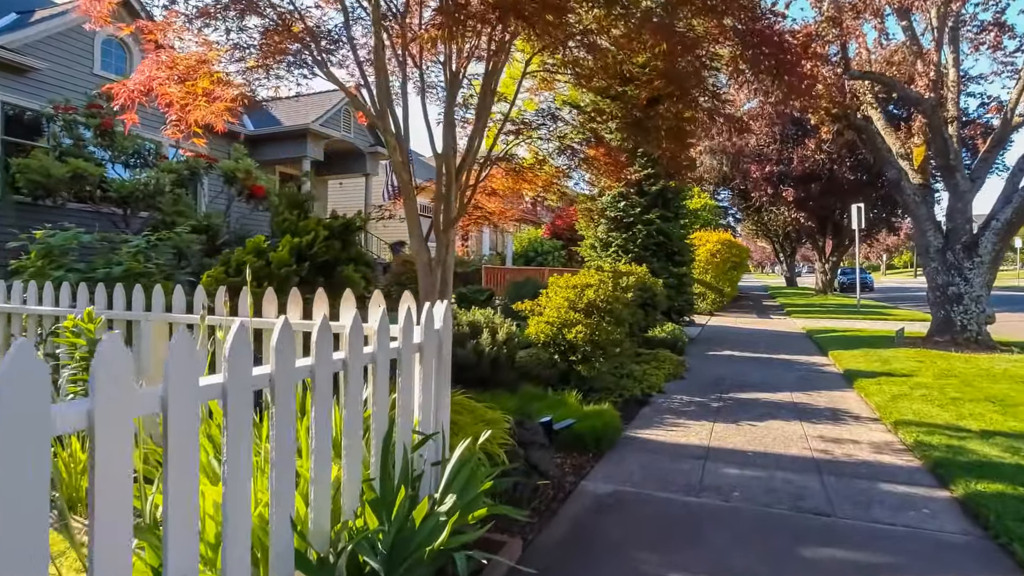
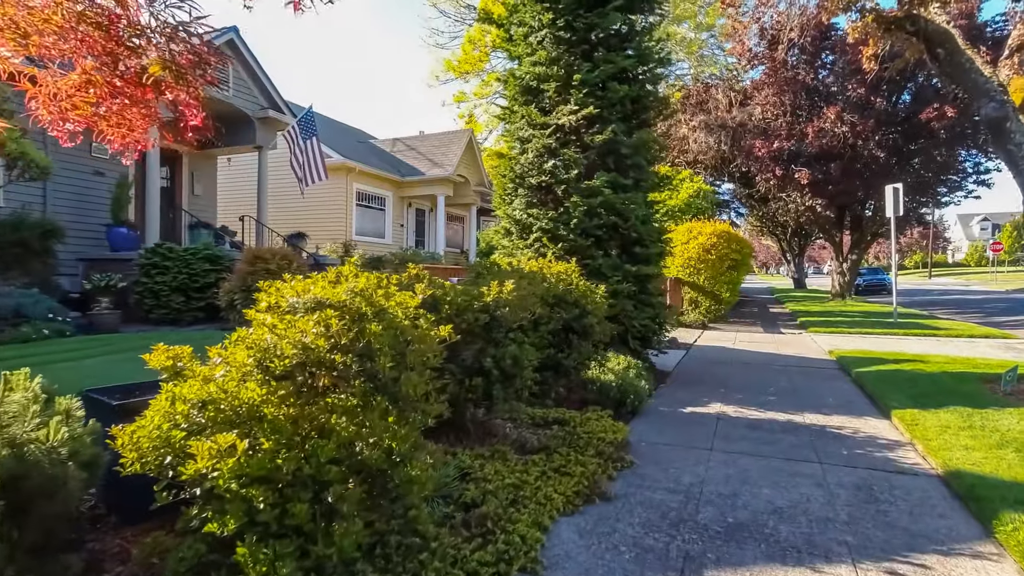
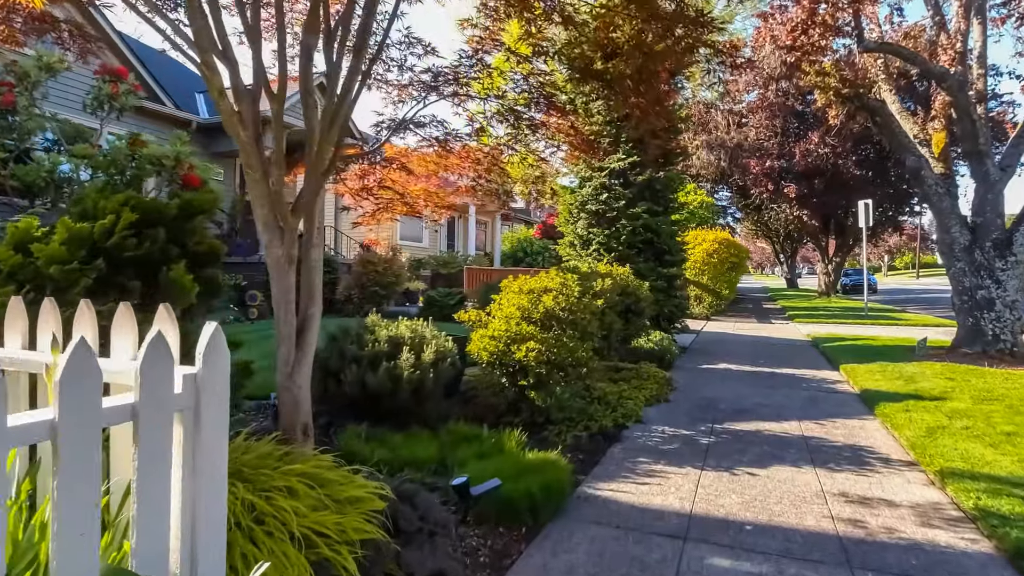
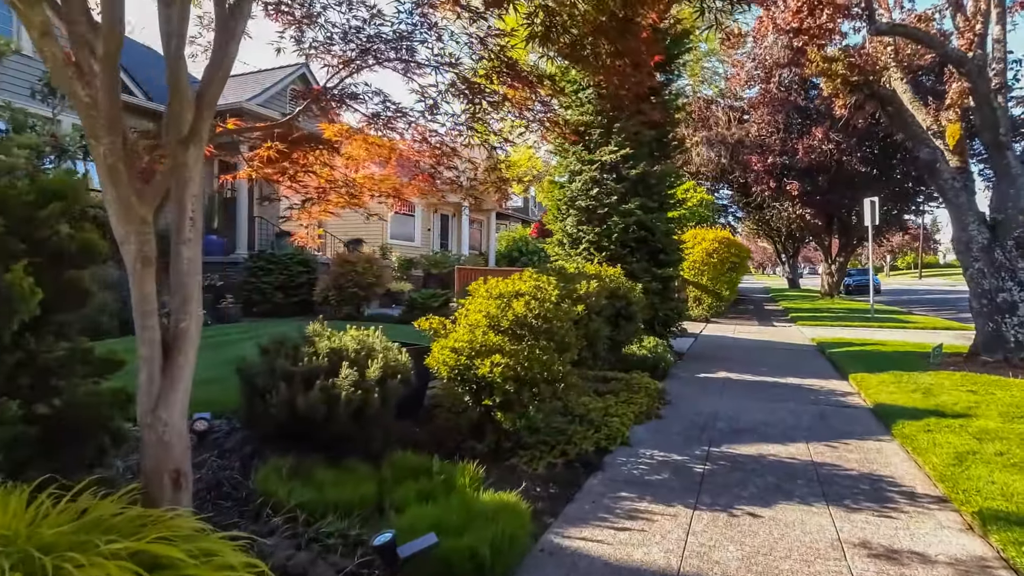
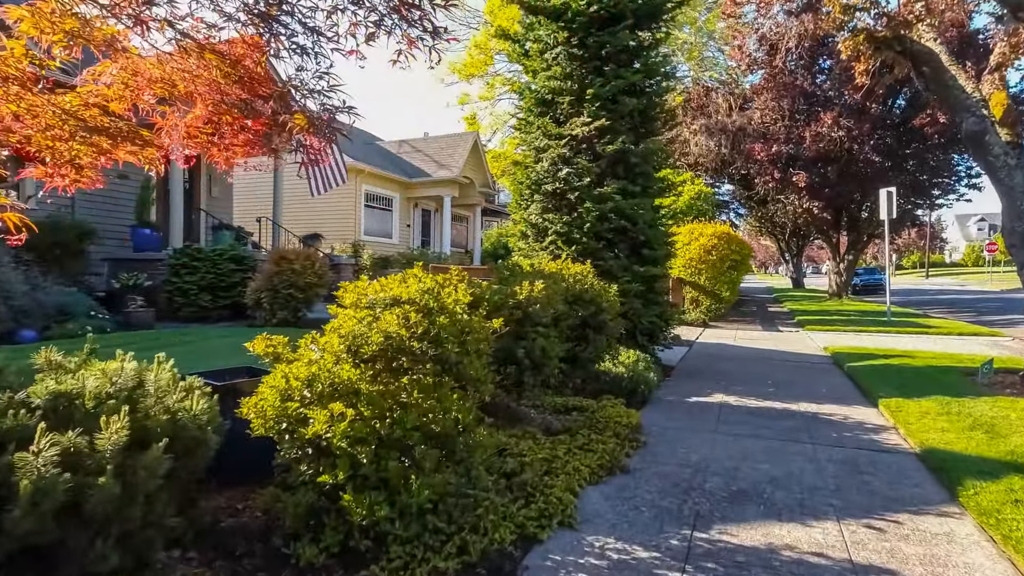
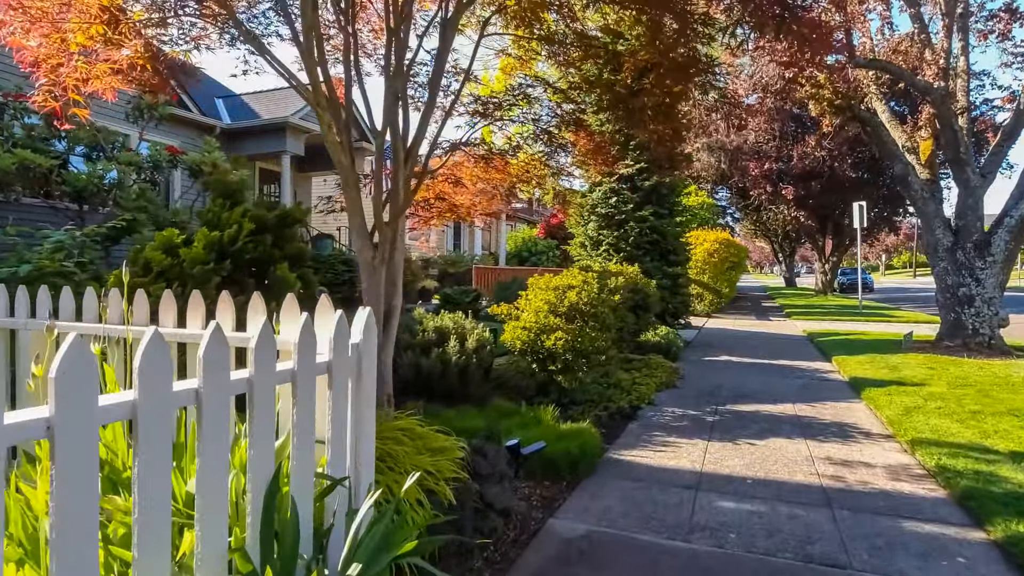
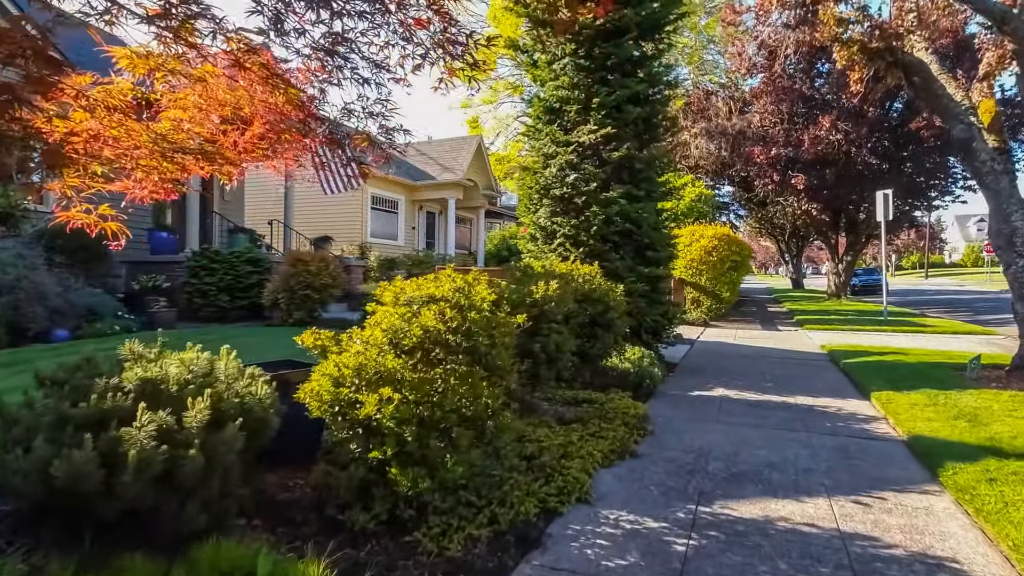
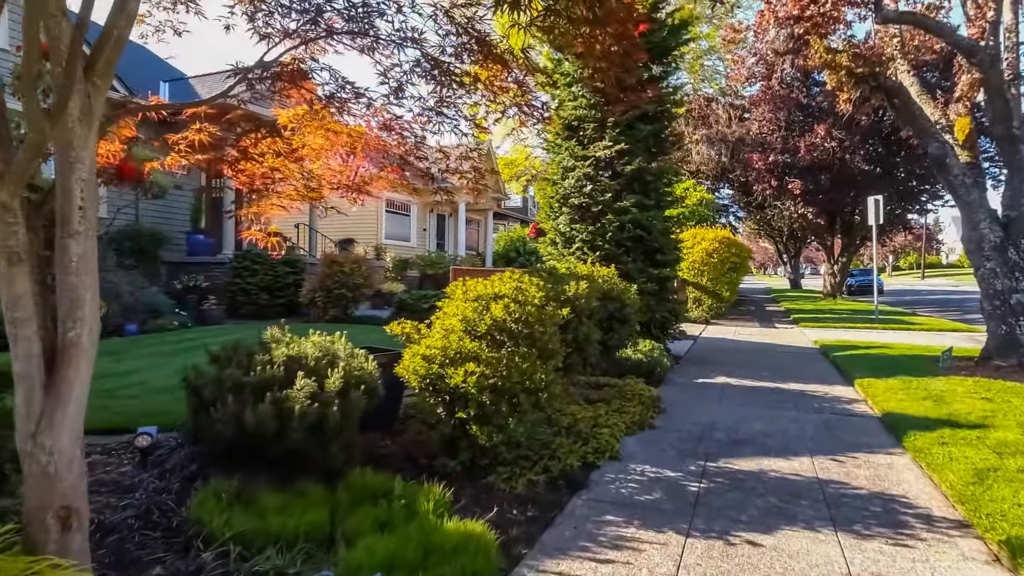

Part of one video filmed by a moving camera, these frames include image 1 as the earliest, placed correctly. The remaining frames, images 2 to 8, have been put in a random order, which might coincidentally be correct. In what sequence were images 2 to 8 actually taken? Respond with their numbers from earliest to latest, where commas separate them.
6, 3, 4, 8, 7, 5, 2
